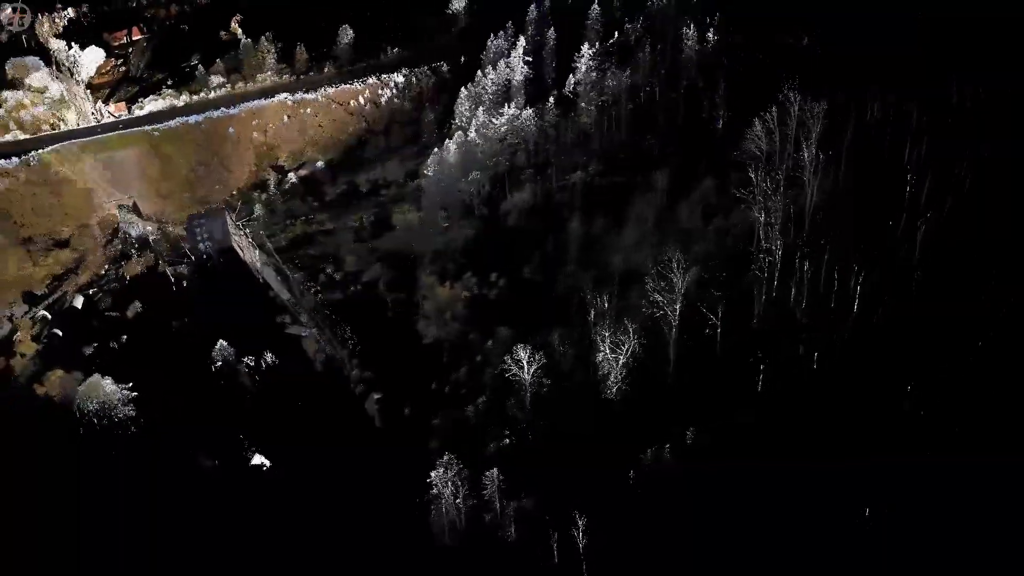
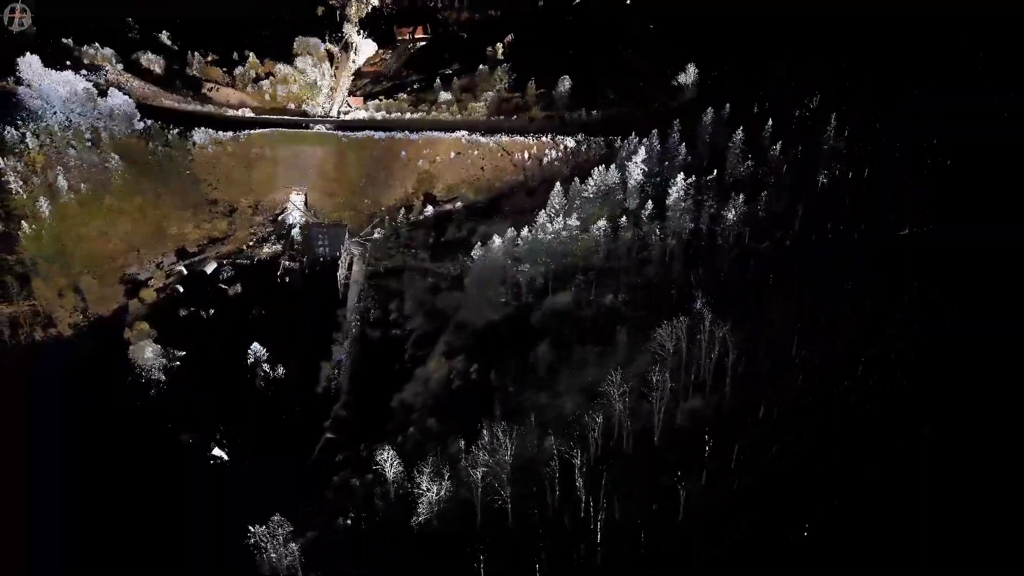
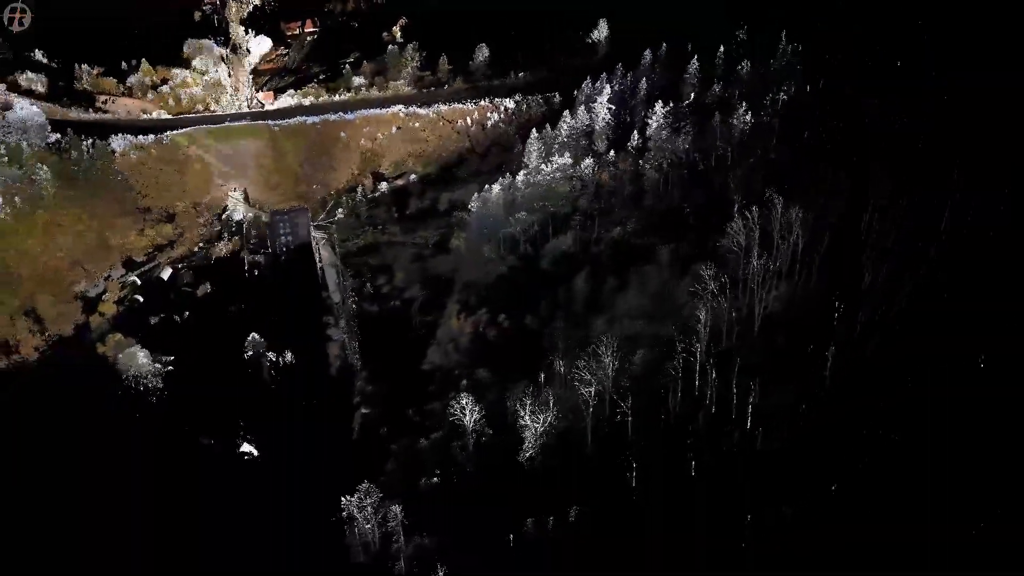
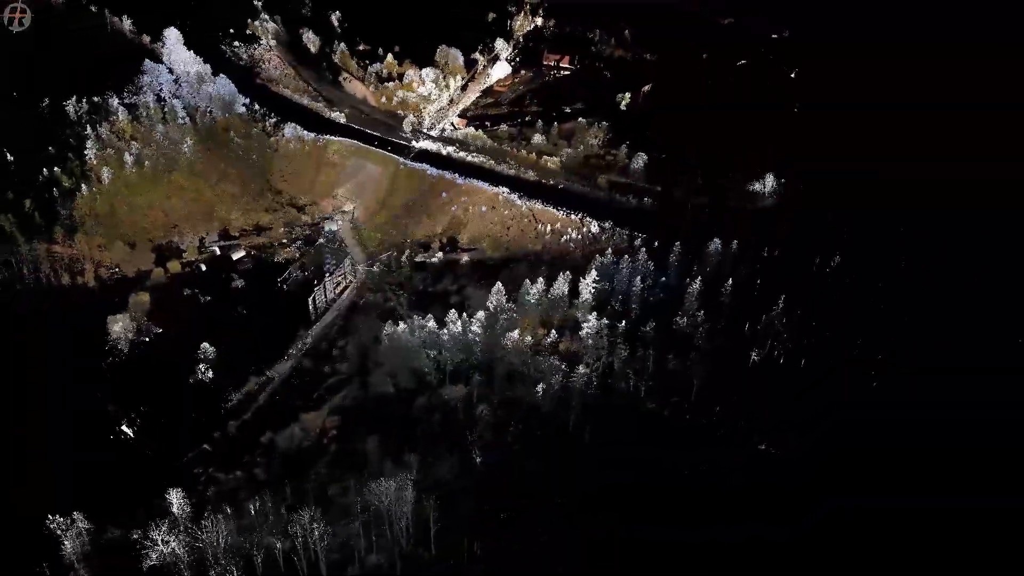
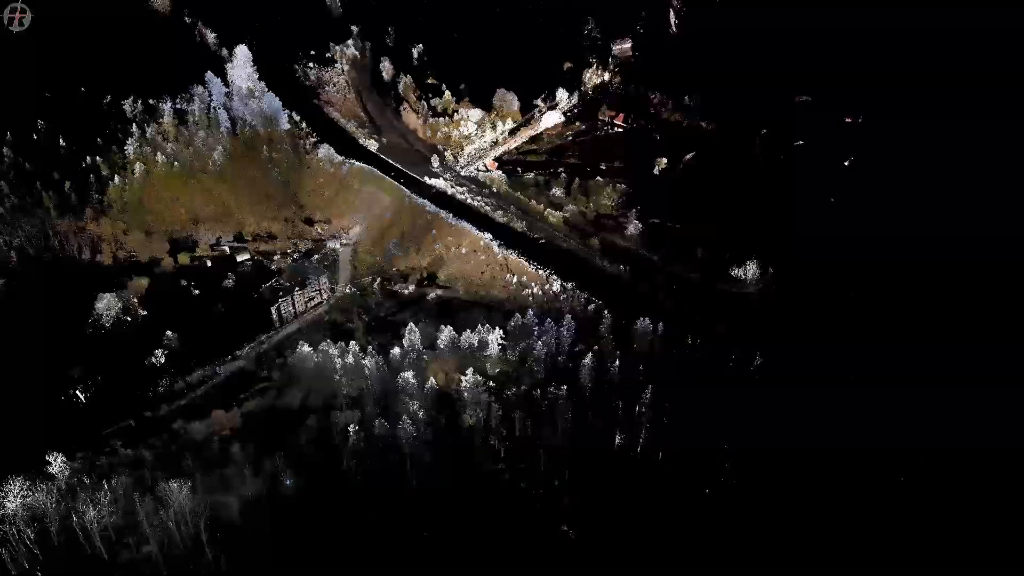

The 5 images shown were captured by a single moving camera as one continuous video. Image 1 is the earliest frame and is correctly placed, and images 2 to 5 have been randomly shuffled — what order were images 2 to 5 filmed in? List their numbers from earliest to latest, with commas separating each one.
3, 2, 4, 5
